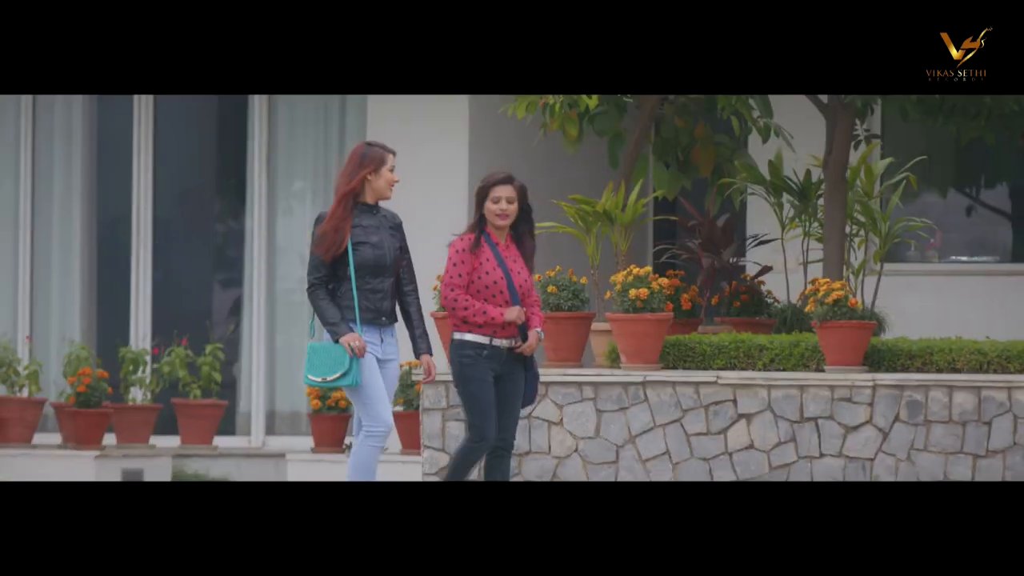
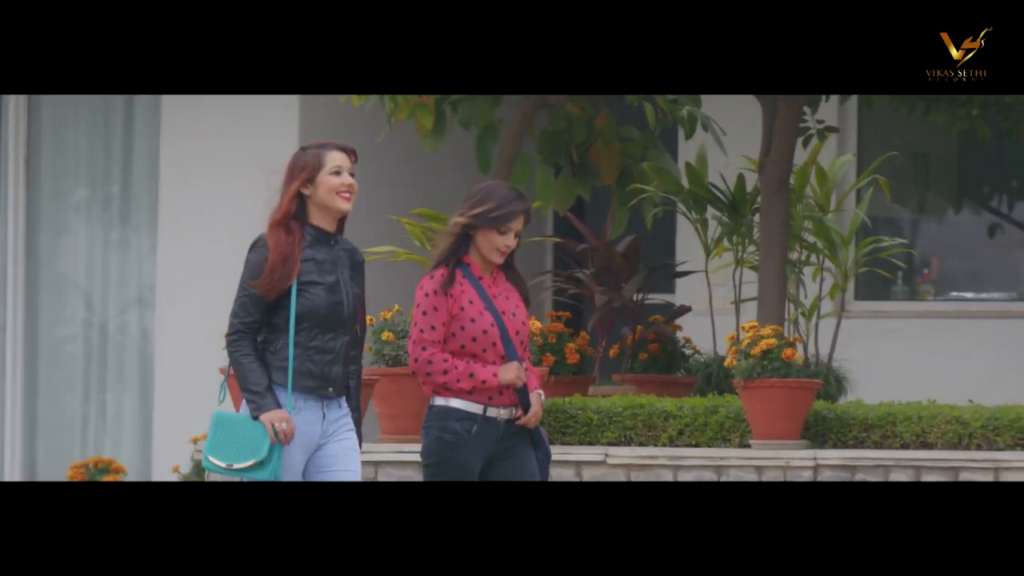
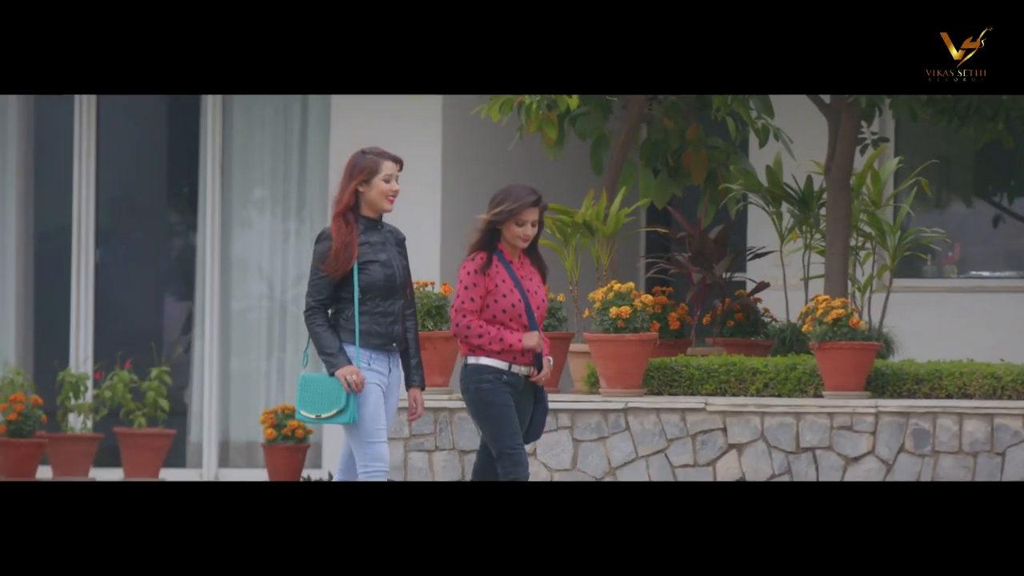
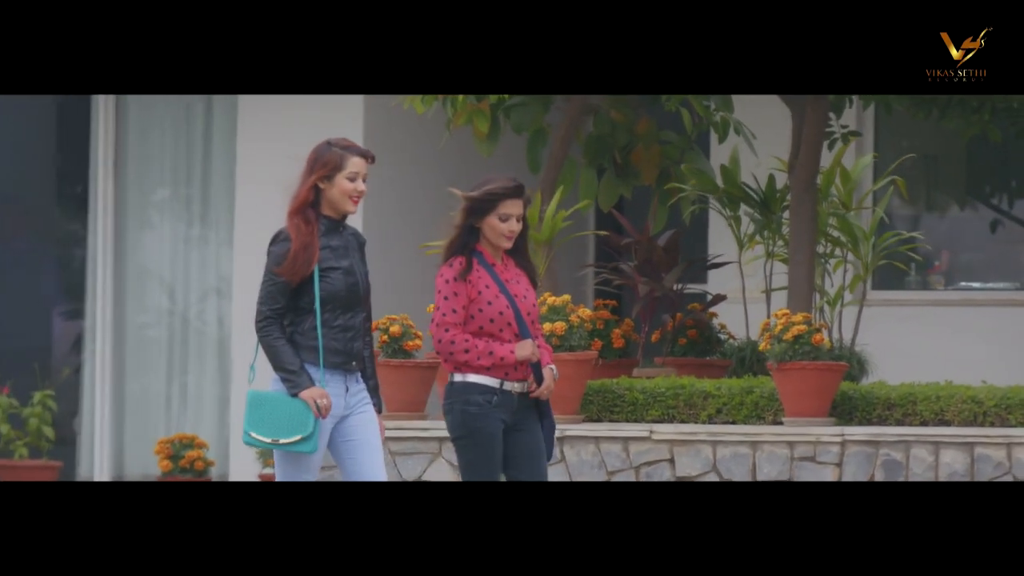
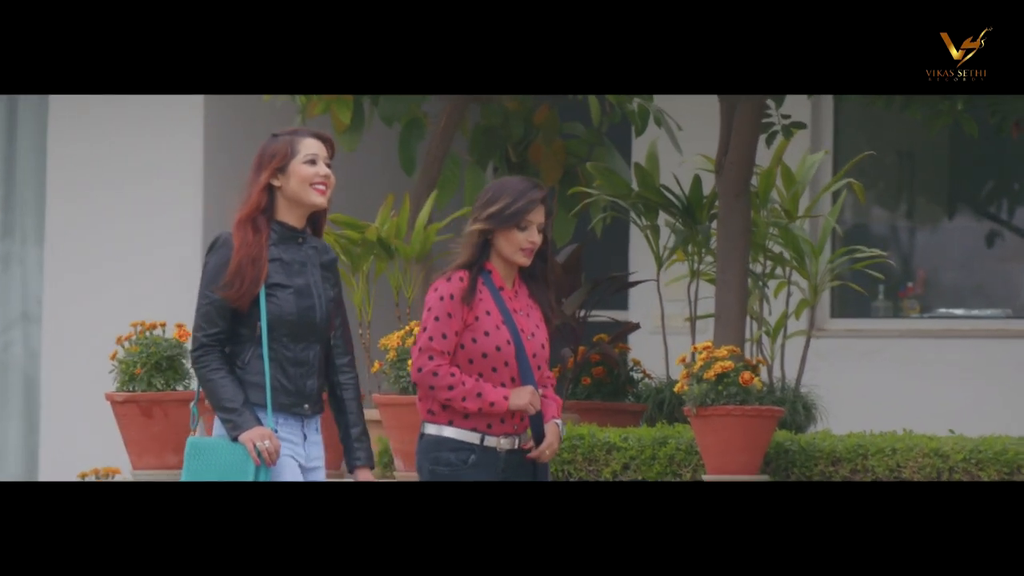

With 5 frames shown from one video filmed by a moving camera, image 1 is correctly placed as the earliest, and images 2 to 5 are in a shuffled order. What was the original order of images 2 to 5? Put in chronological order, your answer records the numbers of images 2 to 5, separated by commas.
3, 4, 2, 5
